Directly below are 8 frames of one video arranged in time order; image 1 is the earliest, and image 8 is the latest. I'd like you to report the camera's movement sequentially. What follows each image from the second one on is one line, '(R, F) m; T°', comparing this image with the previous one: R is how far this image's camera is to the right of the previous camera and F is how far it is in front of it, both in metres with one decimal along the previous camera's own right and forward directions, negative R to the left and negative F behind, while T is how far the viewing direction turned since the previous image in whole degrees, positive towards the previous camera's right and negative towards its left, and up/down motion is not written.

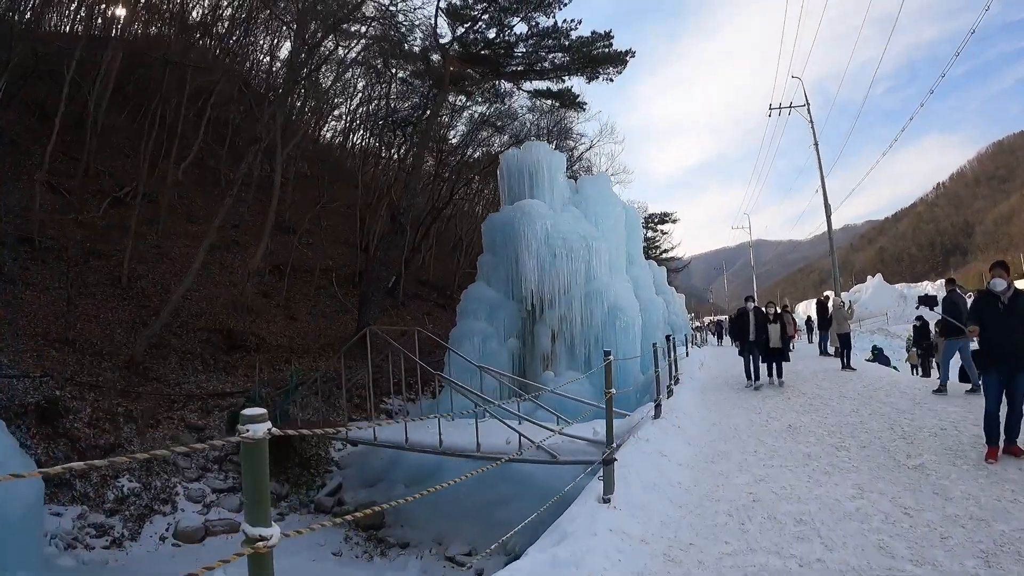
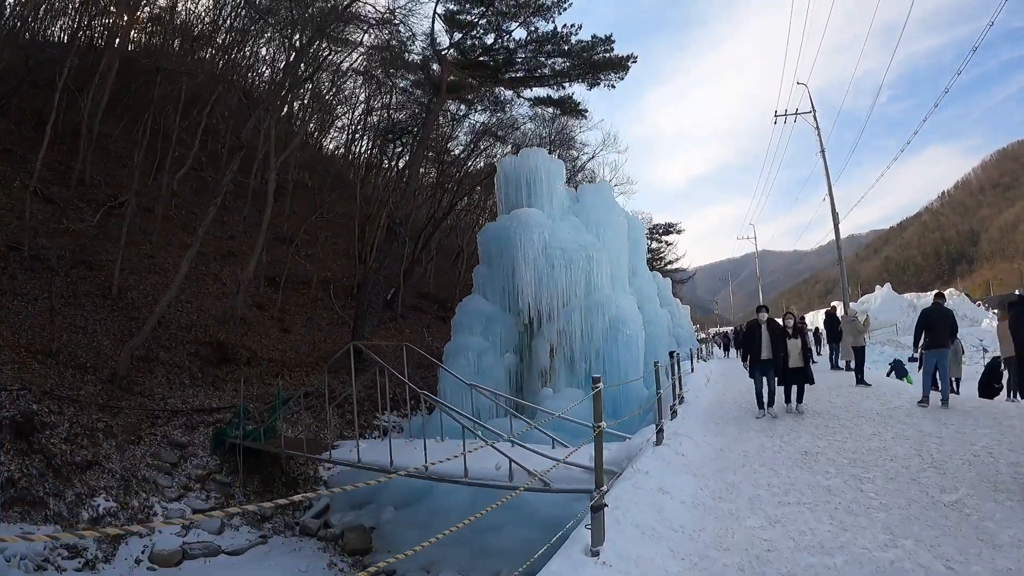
(+0.1, +0.4) m; 0°
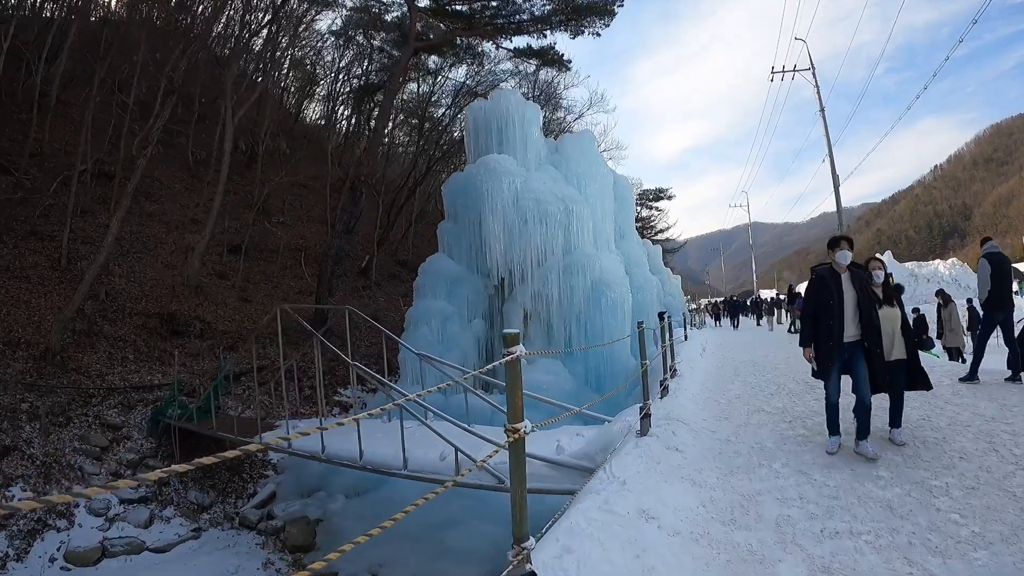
(+0.2, +1.1) m; 0°
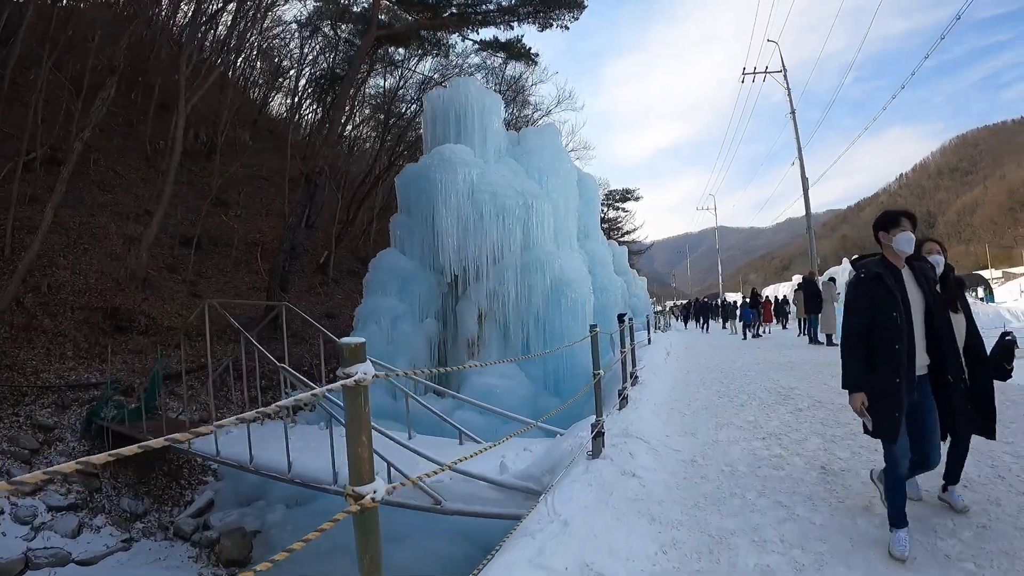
(+0.1, +0.4) m; +2°
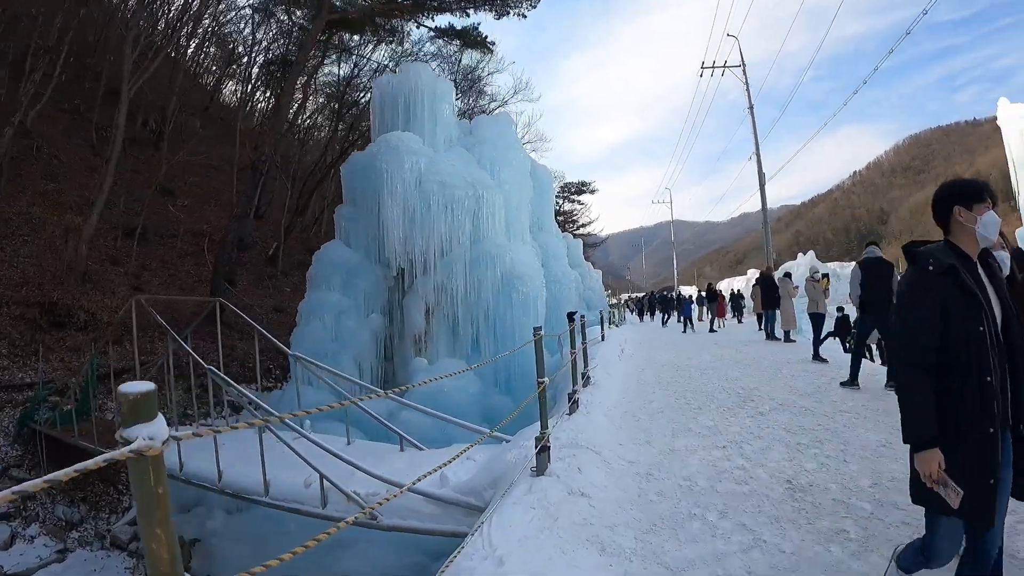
(0.0, +0.3) m; +2°
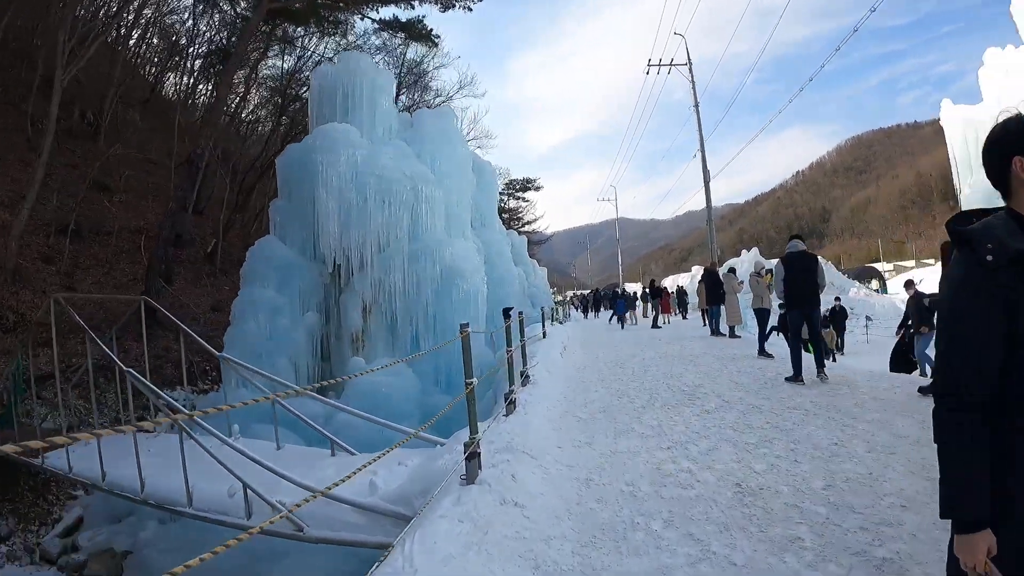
(0.0, +0.2) m; +3°
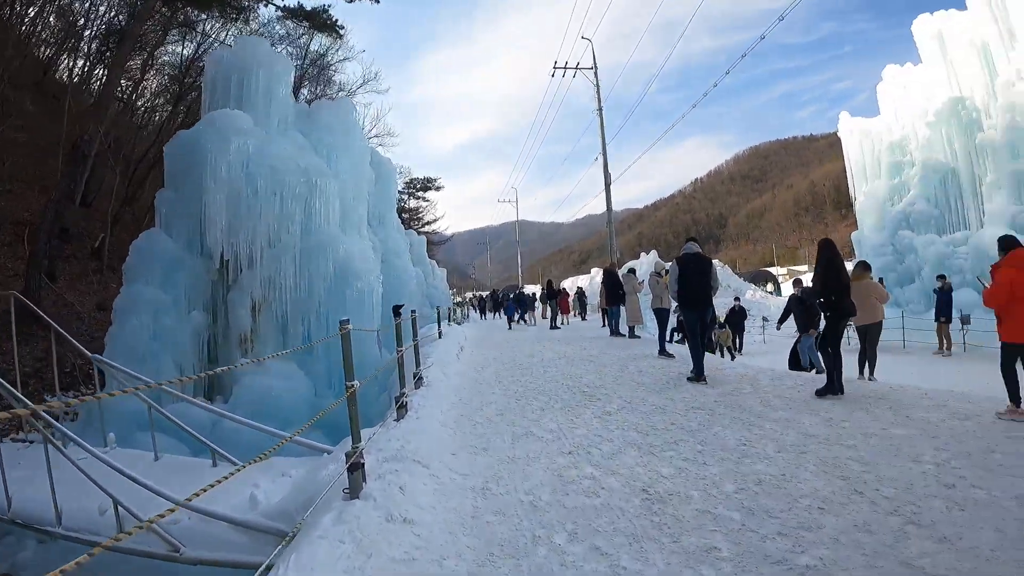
(0.0, +0.2) m; +5°
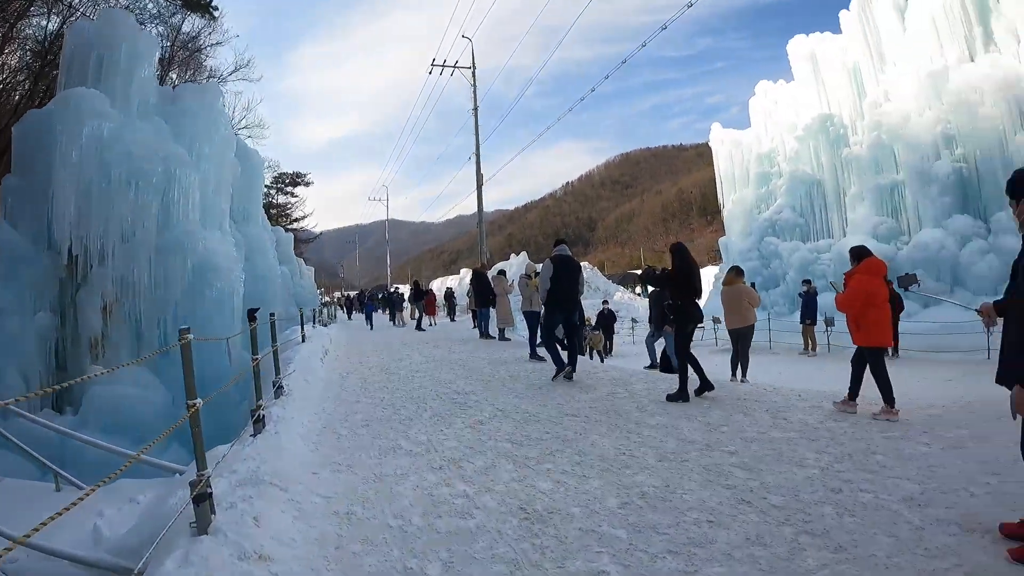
(0.0, +0.2) m; +6°
